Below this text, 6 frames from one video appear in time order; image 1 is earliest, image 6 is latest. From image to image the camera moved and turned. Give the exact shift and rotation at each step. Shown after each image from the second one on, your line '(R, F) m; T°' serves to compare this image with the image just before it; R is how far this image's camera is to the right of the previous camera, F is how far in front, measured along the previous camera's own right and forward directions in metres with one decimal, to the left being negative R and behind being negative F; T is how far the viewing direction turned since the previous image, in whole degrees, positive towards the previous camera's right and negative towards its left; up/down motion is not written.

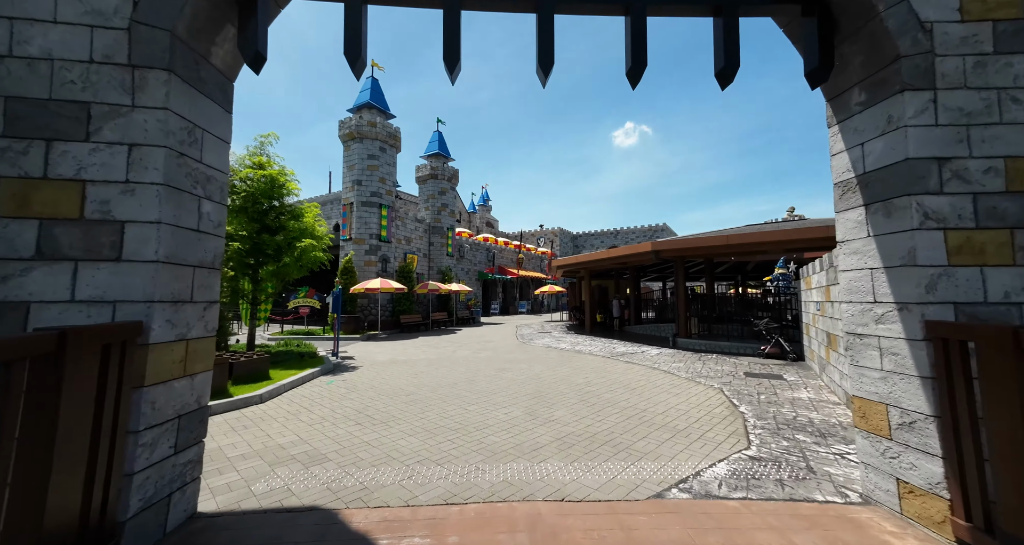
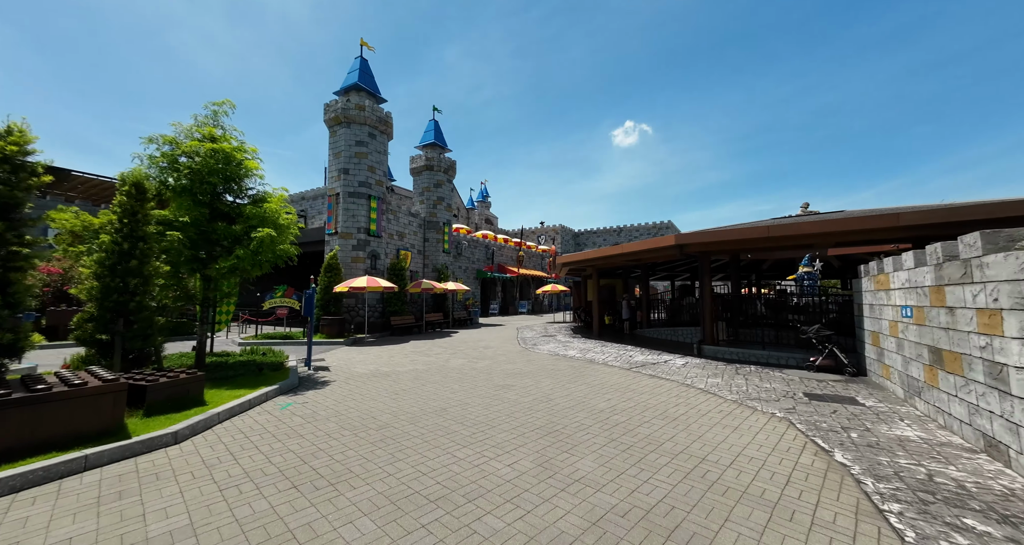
(-0.1, +1.6) m; 0°
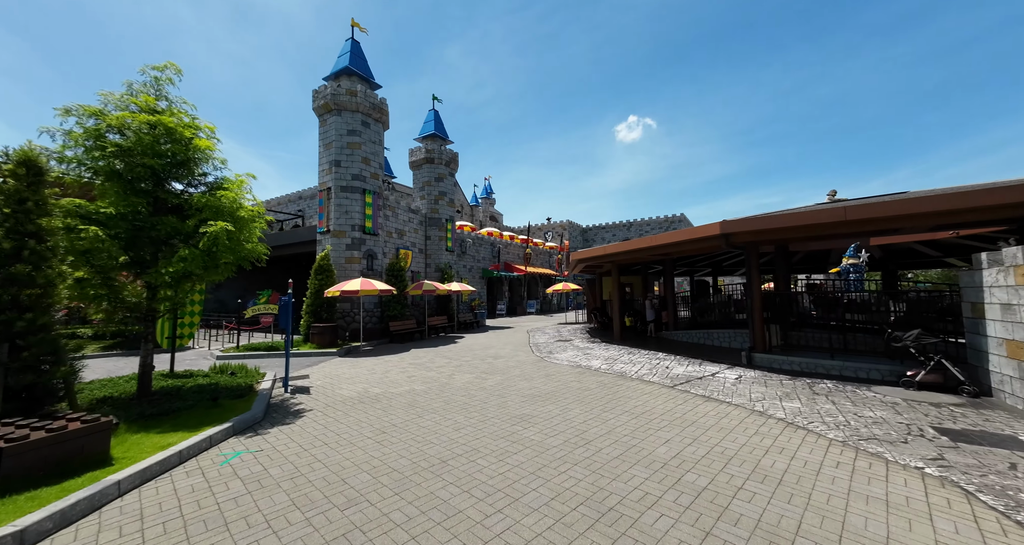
(-0.2, +1.7) m; -1°
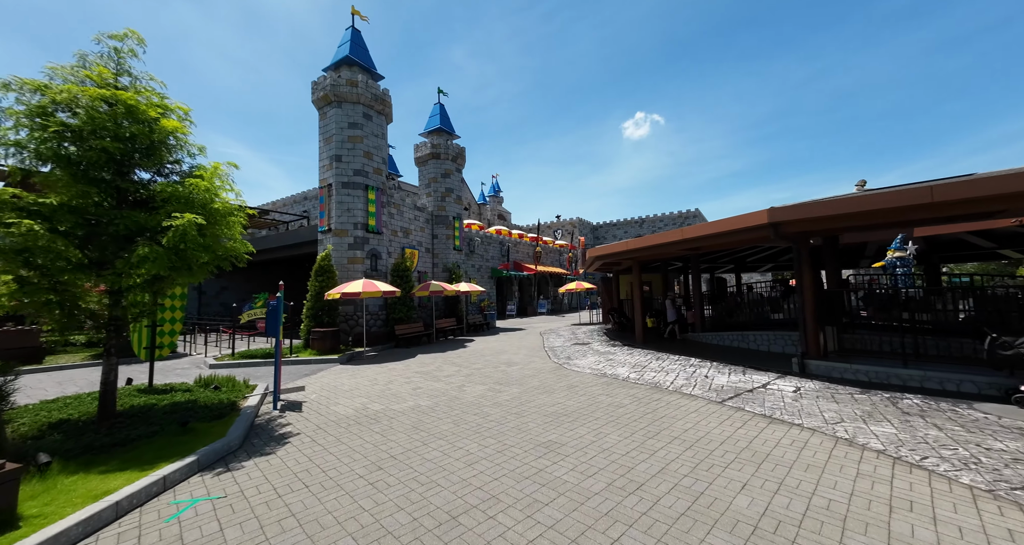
(-0.2, +1.1) m; -1°
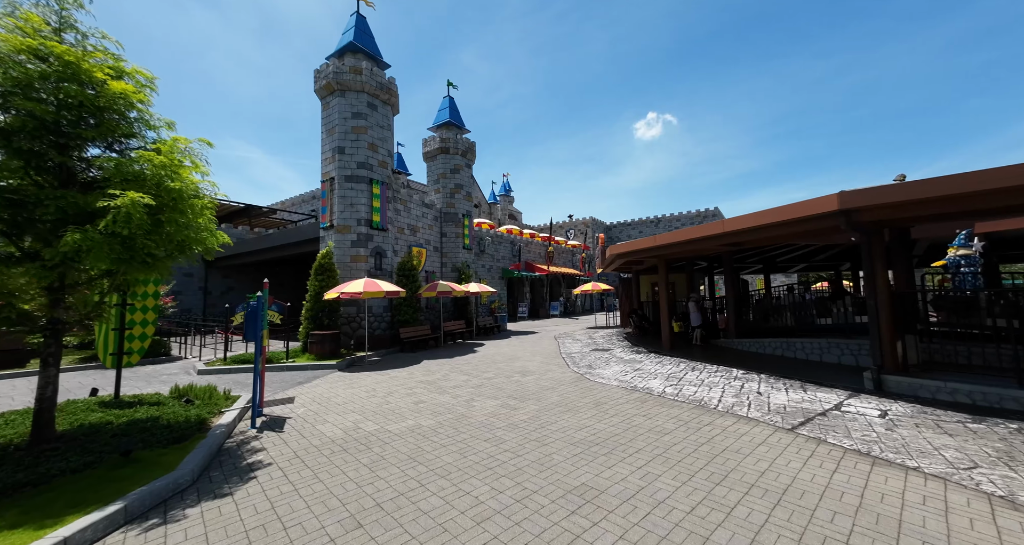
(-0.1, +1.1) m; -2°
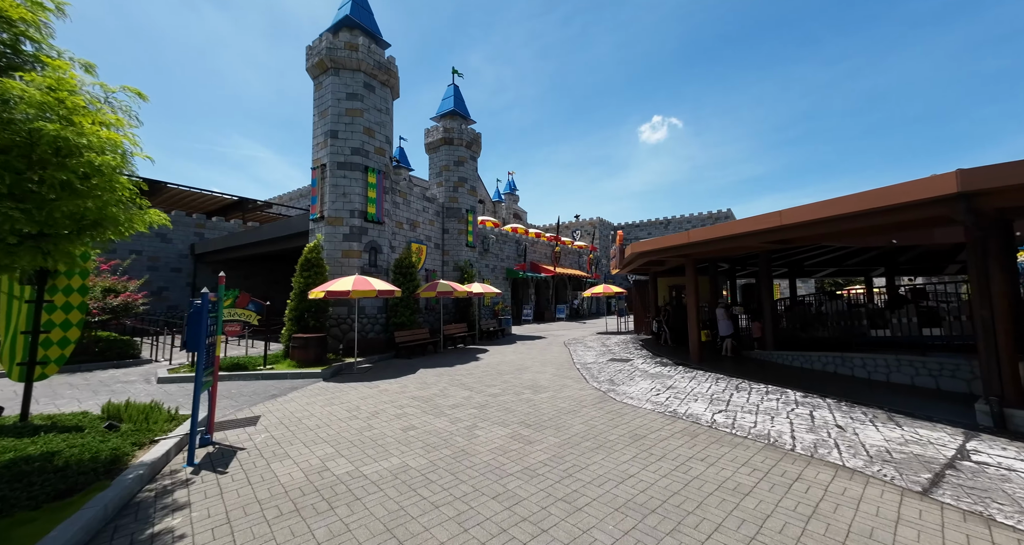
(-0.2, +1.5) m; 0°
